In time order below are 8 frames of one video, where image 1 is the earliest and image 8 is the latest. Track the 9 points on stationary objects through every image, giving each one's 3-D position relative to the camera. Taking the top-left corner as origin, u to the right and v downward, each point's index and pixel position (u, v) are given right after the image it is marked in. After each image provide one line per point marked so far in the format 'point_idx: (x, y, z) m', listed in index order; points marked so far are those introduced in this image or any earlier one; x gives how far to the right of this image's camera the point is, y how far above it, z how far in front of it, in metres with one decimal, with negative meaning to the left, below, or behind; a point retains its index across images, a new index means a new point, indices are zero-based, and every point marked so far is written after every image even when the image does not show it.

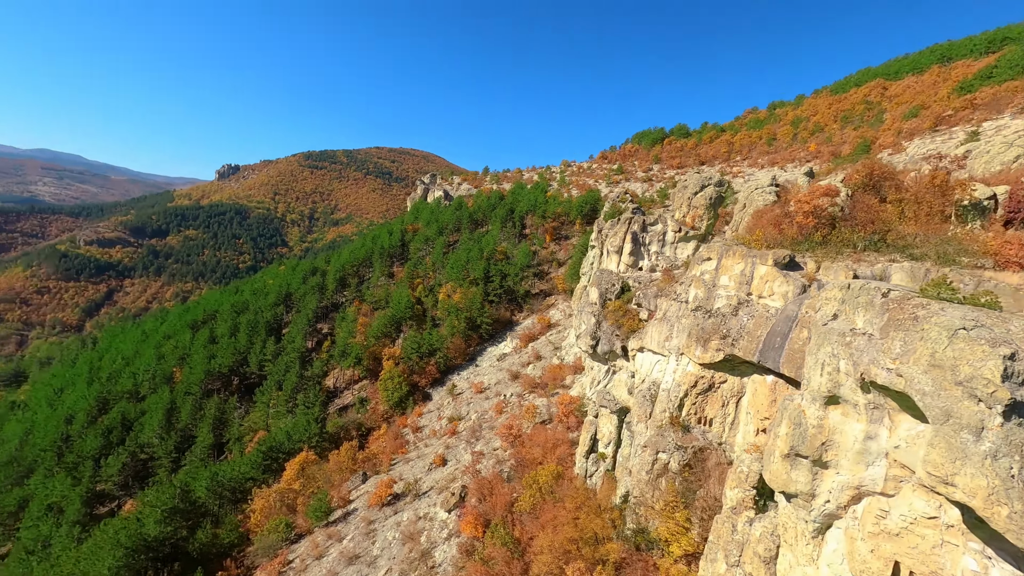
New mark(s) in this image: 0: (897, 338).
0: (+4.6, -0.6, +4.6) m
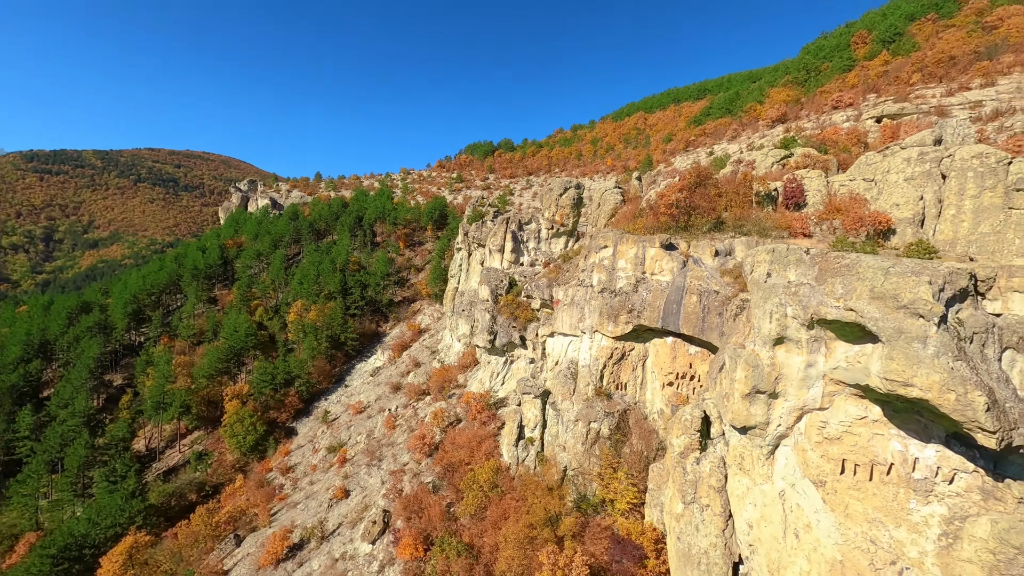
0: (+4.9, +0.1, +6.1) m
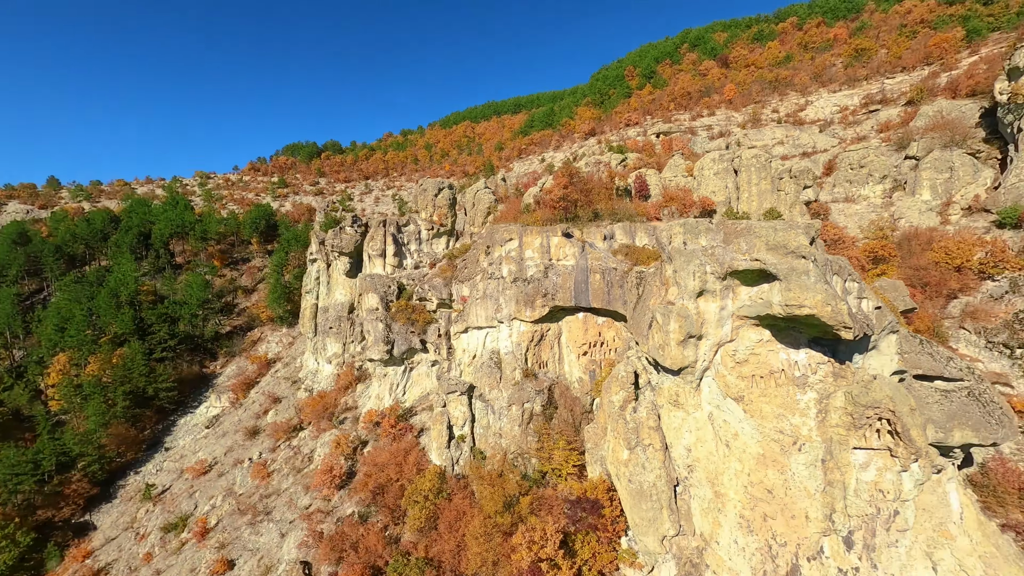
0: (+4.6, +0.9, +8.2) m
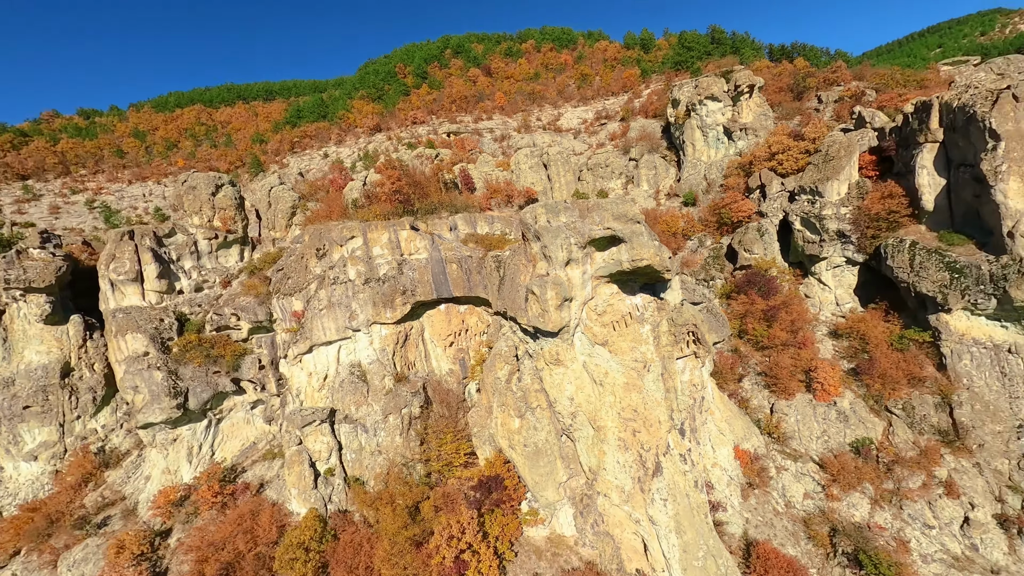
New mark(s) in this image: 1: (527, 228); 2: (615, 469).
0: (+2.1, +1.8, +10.1) m
1: (+0.4, +1.5, +10.6) m
2: (+2.8, -5.0, +11.4) m
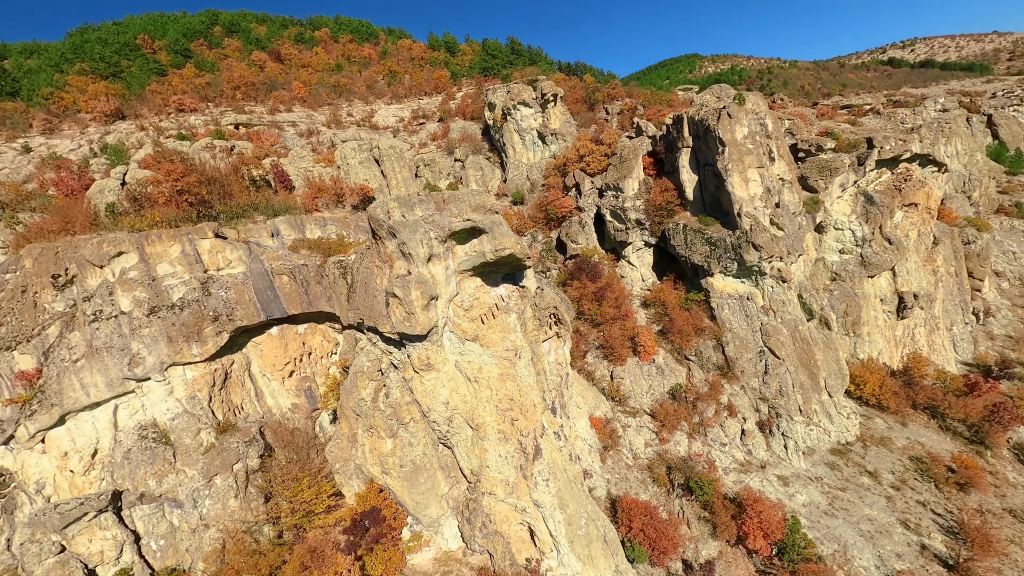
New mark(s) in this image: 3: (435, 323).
0: (-1.4, +1.9, +9.7) m
1: (-3.0, +1.5, +9.4) m
2: (-0.4, -4.8, +11.2) m
3: (-1.8, -0.9, +9.9) m
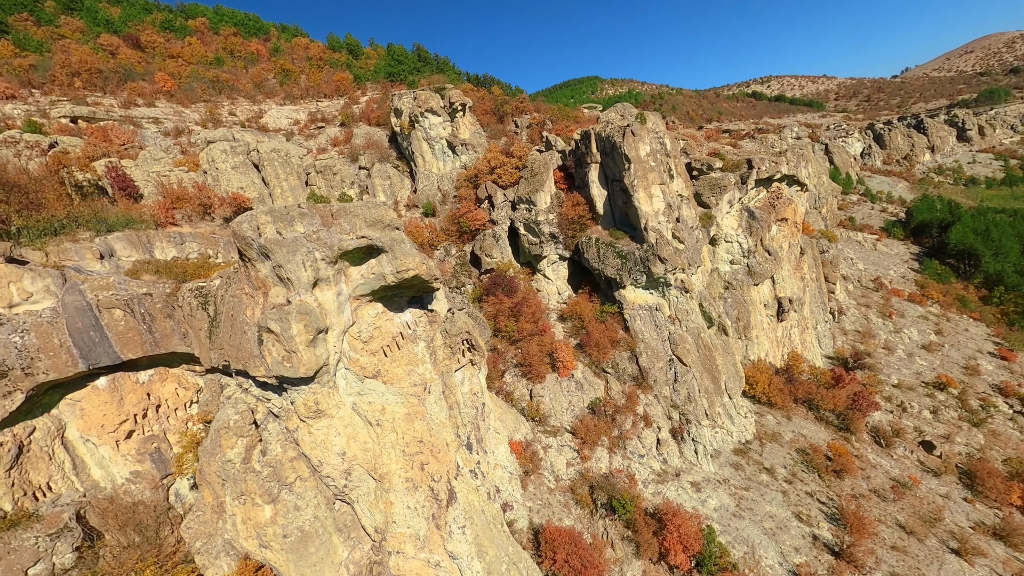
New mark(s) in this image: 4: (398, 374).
0: (-3.3, +1.3, +8.2) m
1: (-4.9, +0.8, +7.6) m
2: (-2.5, -5.4, +9.7) m
3: (-3.8, -1.5, +8.3) m
4: (-2.6, -2.0, +9.4) m
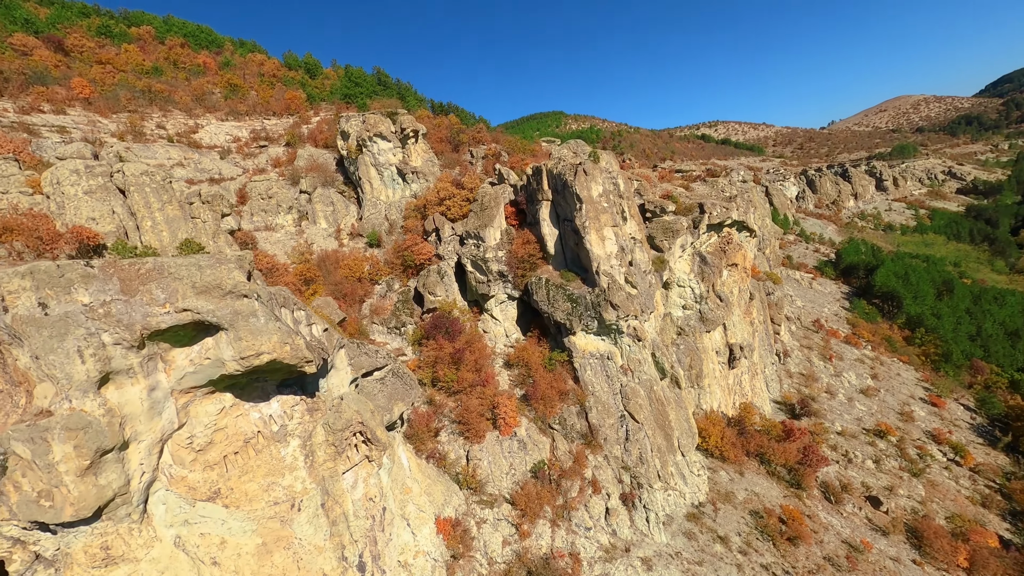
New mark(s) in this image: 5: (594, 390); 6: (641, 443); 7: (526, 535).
0: (-4.8, +0.1, +6.1) m
1: (-6.3, -0.3, +5.3) m
2: (-4.2, -6.7, +7.3) m
3: (-5.3, -2.7, +6.0) m
4: (-4.3, -3.2, +7.2) m
5: (+3.6, -4.5, +18.4) m
6: (+5.5, -6.6, +17.6) m
7: (+0.5, -8.8, +14.6) m
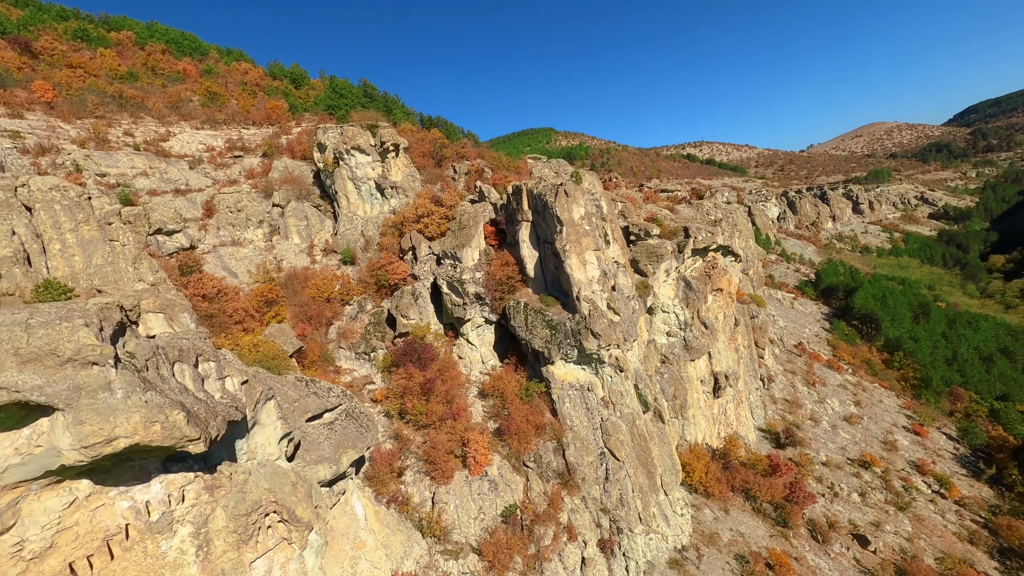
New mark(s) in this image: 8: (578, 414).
0: (-5.5, -0.5, +4.9) m
1: (-6.9, -0.8, +4.1) m
2: (-5.0, -7.4, +5.9) m
3: (-6.0, -3.3, +4.7) m
4: (-5.0, -3.9, +5.9) m
5: (+2.5, -5.7, +17.3) m
6: (+4.3, -7.8, +16.4) m
7: (-0.6, -9.7, +13.2) m
8: (+2.8, -5.4, +17.6) m
